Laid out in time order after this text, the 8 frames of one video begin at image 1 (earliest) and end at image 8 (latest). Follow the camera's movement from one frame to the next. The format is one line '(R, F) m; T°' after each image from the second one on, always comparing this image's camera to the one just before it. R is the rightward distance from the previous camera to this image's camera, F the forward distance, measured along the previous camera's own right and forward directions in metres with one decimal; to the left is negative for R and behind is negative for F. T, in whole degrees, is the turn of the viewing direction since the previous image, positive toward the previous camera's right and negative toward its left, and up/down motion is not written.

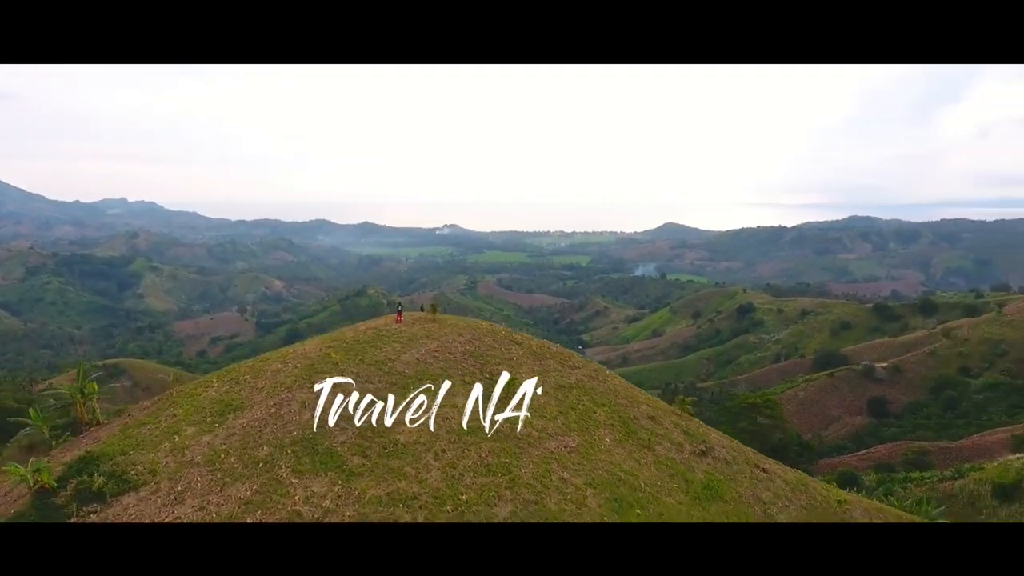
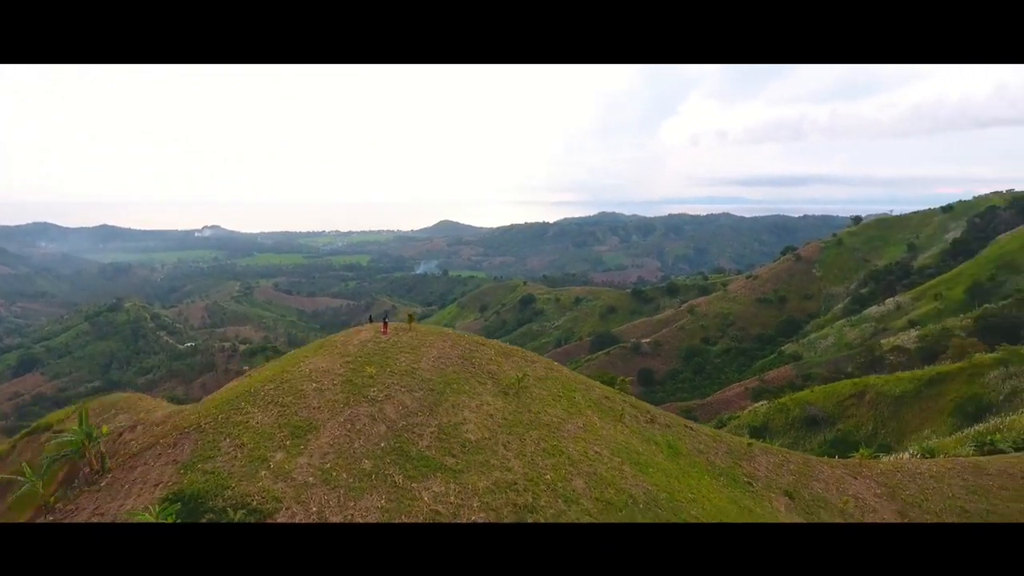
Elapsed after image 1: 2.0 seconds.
(-4.8, -0.7) m; +21°
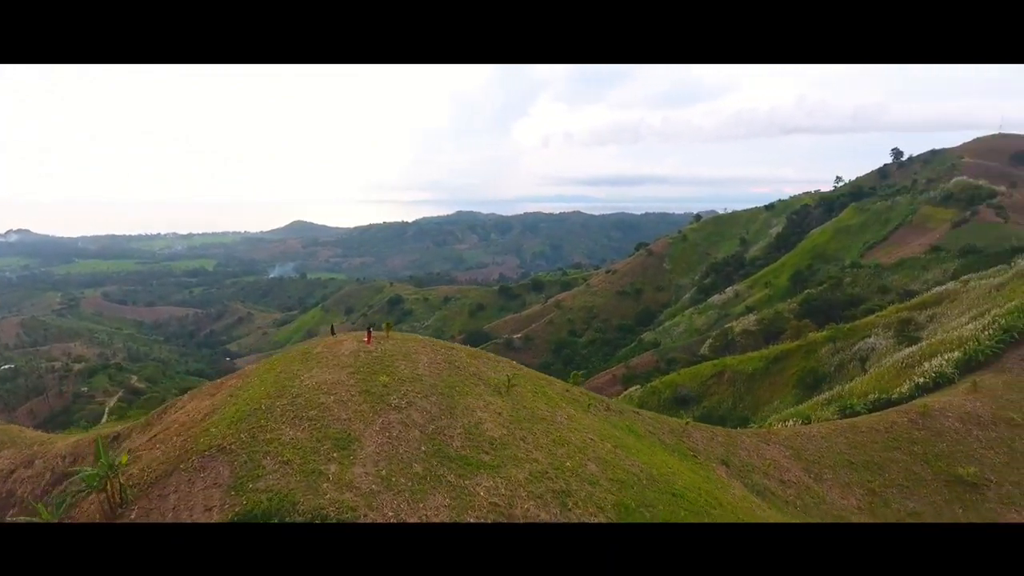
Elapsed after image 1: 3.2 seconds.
(-2.9, -0.6) m; +13°
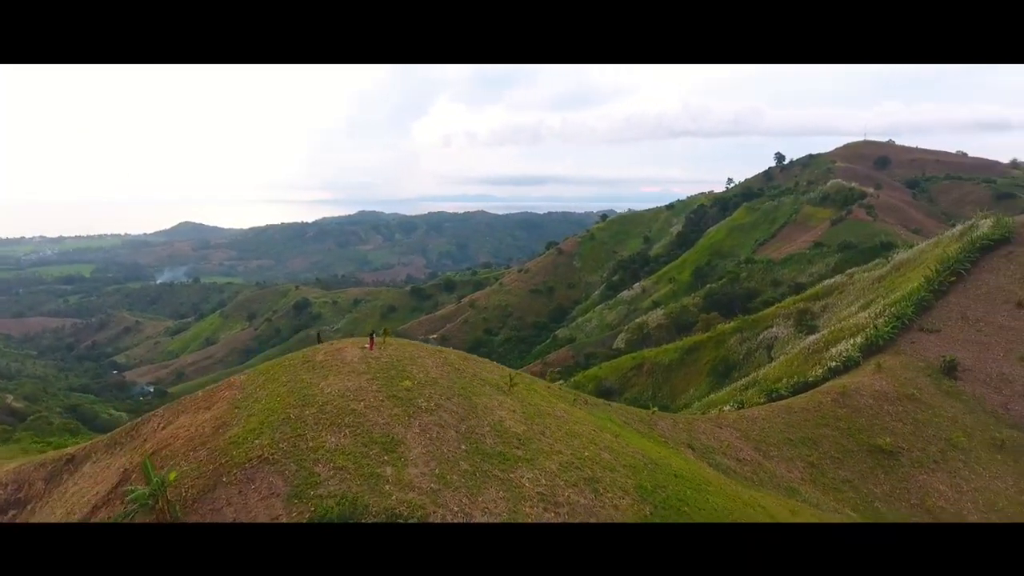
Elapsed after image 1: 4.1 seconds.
(-2.3, -0.6) m; +9°
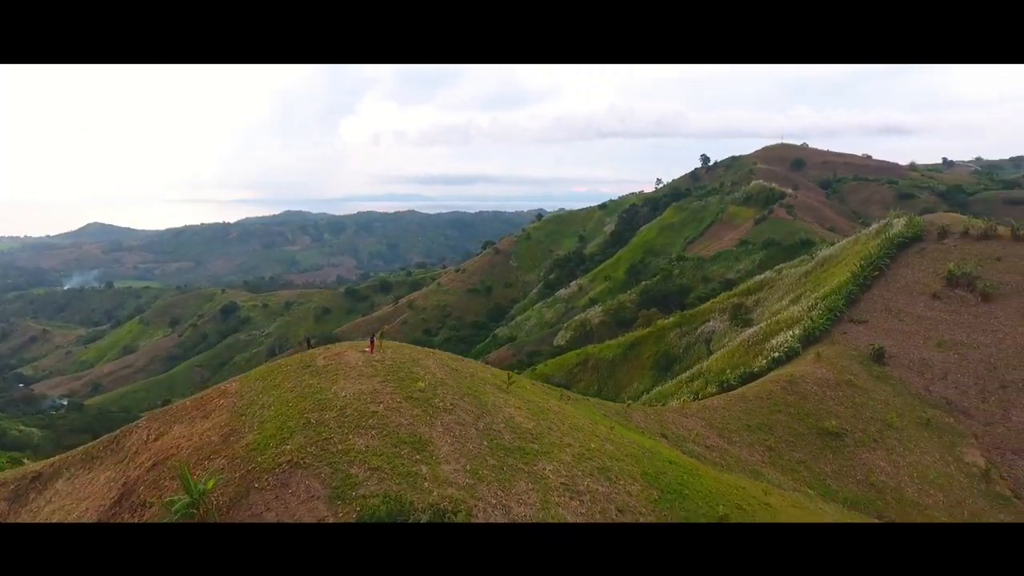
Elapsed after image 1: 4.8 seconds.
(-1.6, -0.5) m; +6°
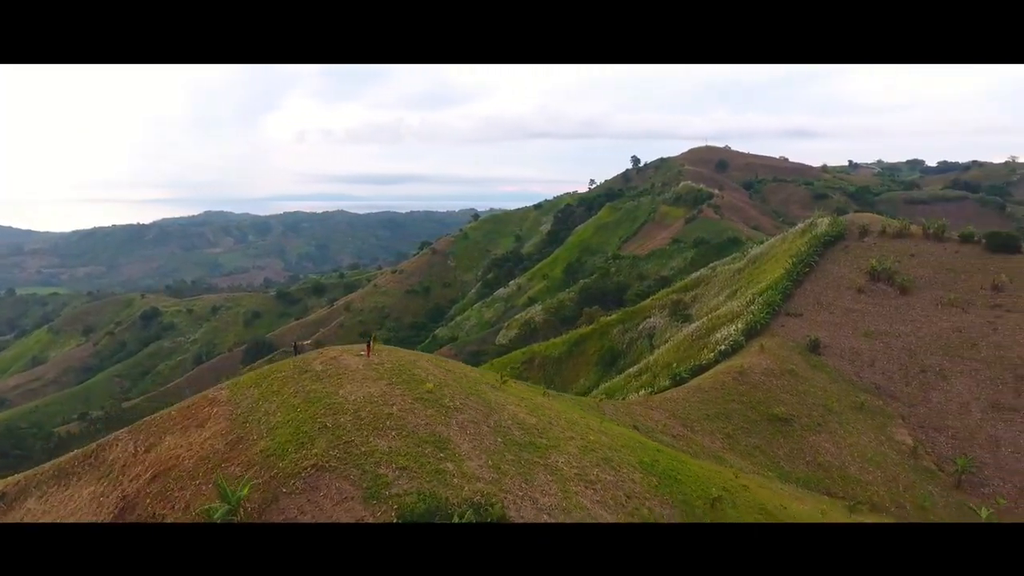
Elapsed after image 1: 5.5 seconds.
(-1.6, -0.5) m; +6°
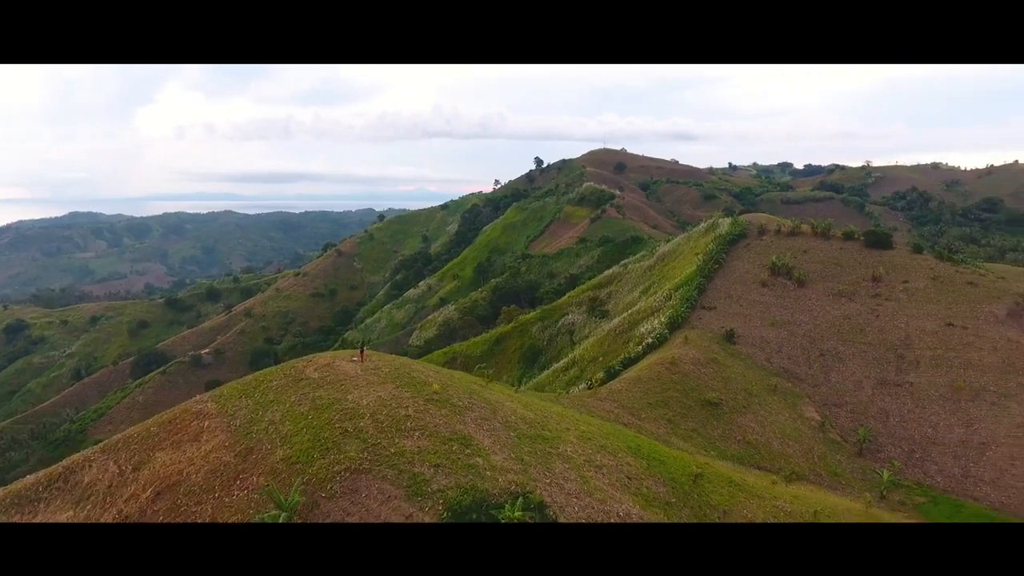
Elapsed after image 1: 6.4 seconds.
(-2.3, -0.7) m; +9°
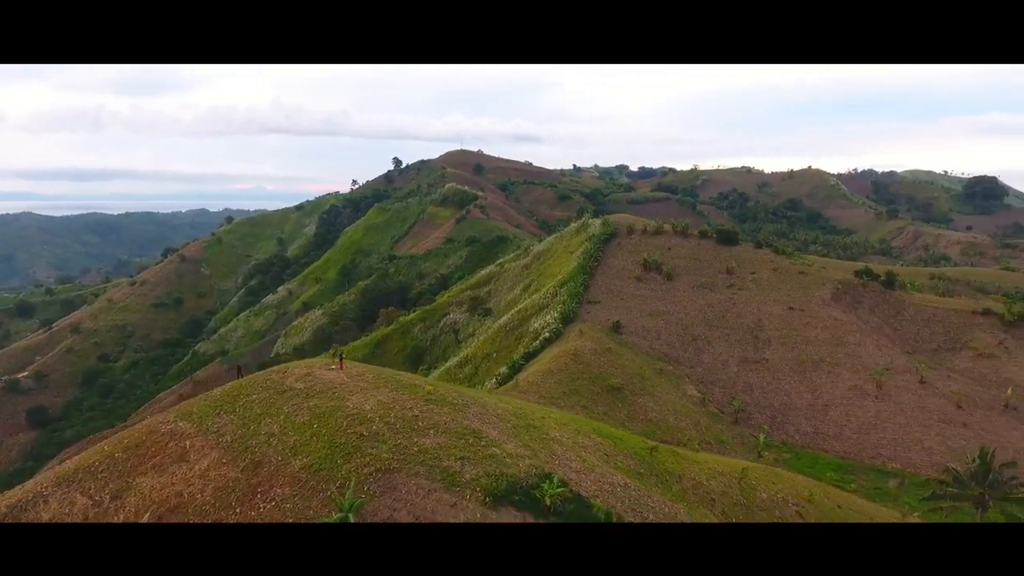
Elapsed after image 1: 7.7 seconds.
(-3.2, -0.9) m; +14°
